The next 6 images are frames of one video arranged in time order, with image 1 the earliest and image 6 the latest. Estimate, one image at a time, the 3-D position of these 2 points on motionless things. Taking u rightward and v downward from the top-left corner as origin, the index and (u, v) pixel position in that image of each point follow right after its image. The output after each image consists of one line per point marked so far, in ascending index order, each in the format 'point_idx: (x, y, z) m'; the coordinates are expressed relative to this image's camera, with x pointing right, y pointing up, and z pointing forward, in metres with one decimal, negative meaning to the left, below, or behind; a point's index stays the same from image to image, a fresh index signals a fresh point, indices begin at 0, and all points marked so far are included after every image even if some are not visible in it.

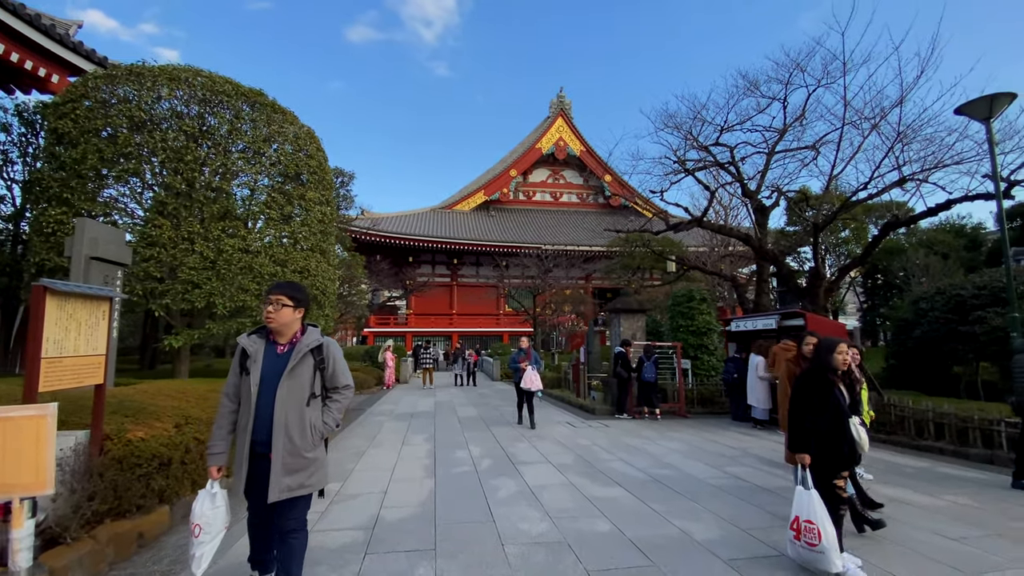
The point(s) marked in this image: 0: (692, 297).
0: (+4.3, -0.2, +11.3) m
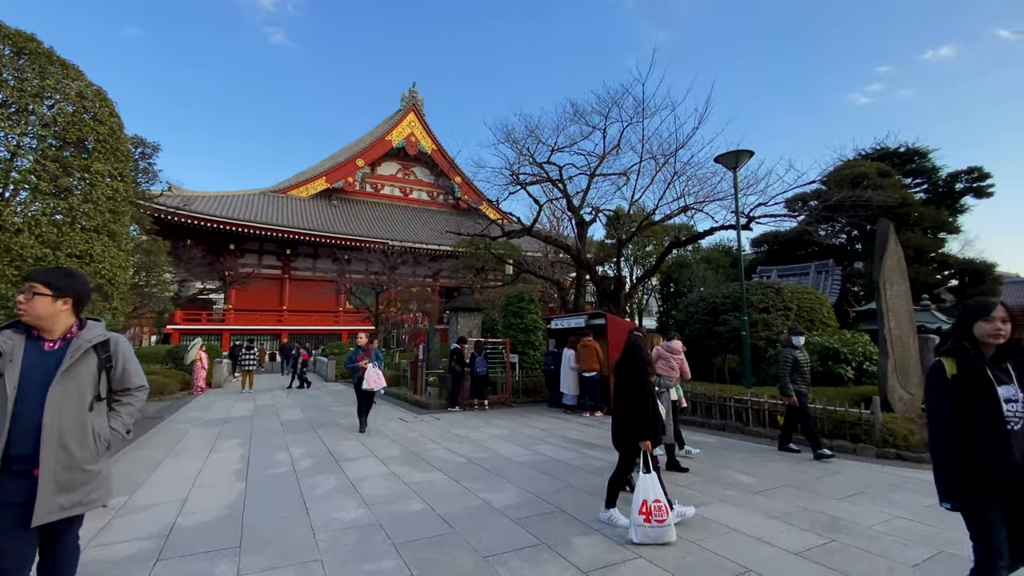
0: (+0.3, -0.3, +12.4) m
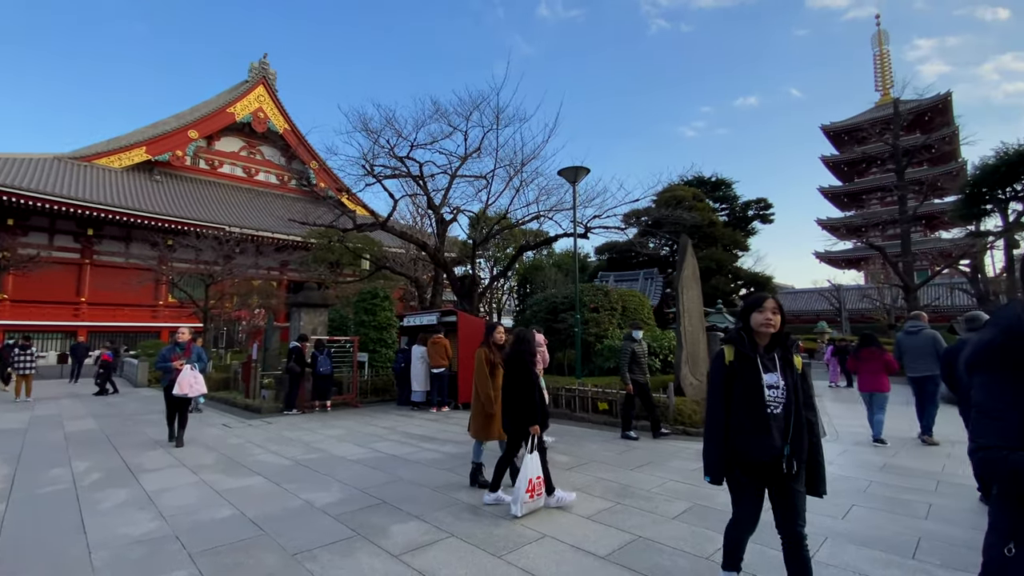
0: (-3.5, -0.2, +12.1) m
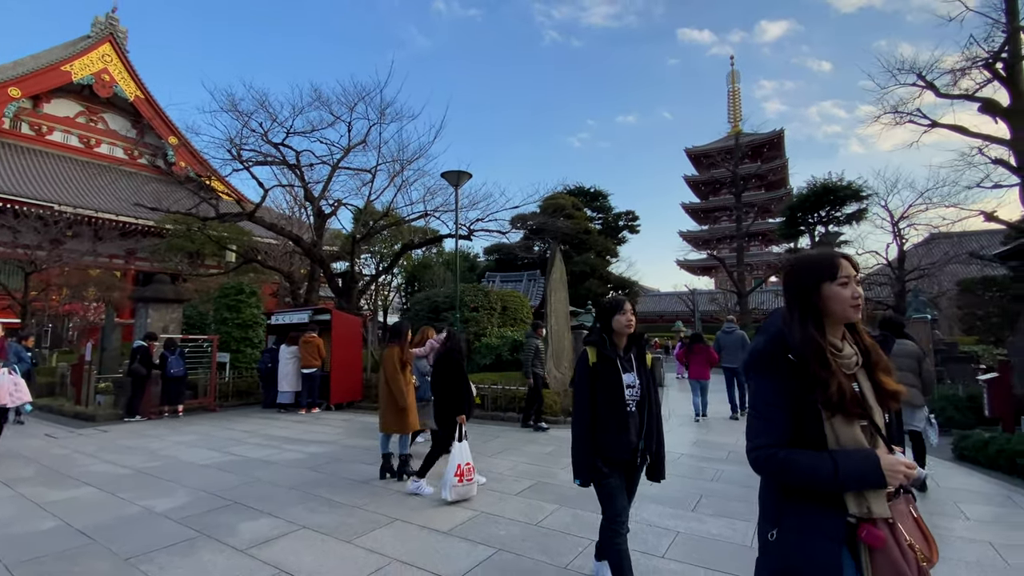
0: (-6.5, 0.0, +11.3) m
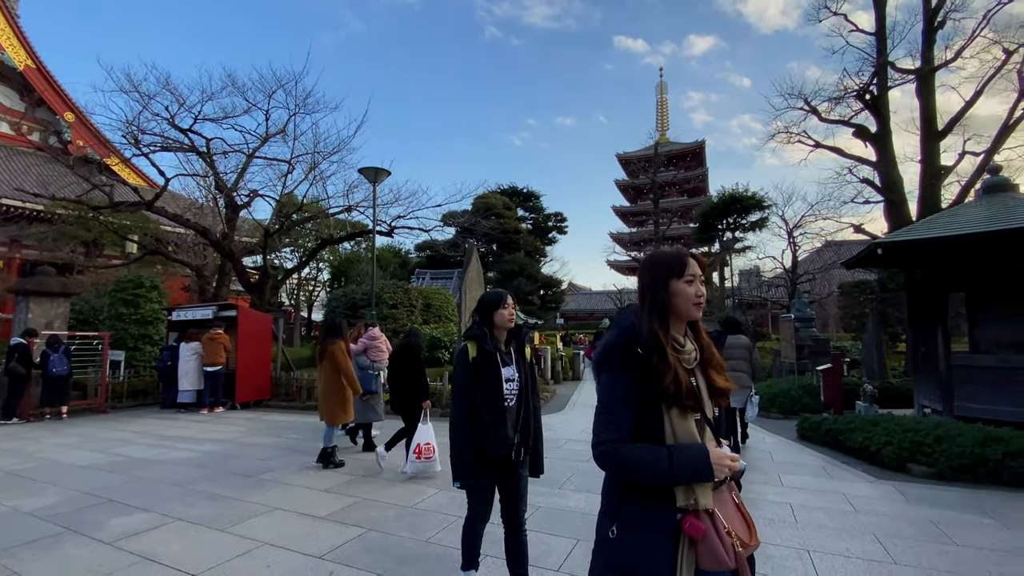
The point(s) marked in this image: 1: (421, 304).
0: (-8.4, +0.1, +10.6) m
1: (-2.4, -0.4, +12.3) m
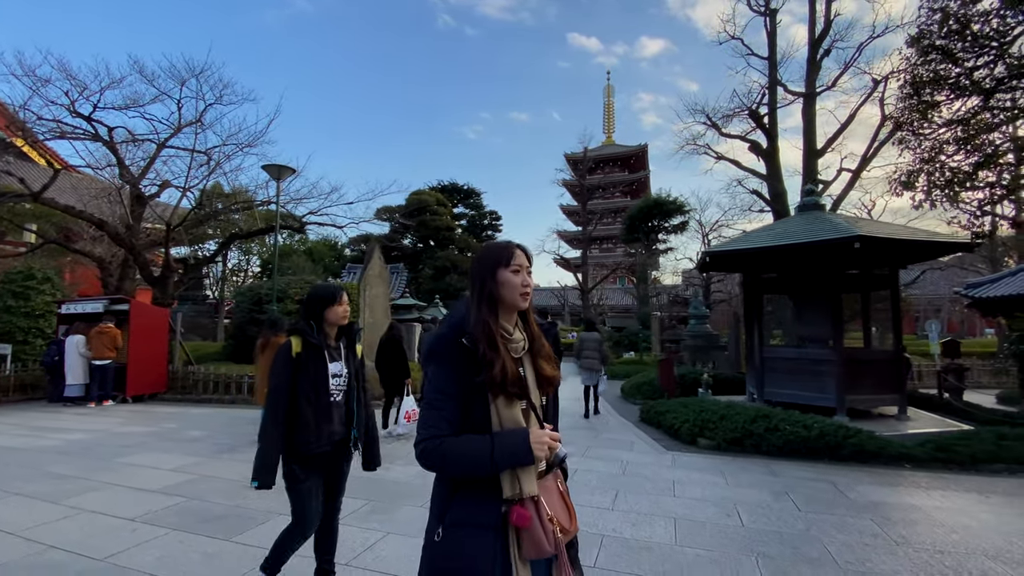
0: (-10.5, +0.3, +10.4) m
1: (-4.8, -0.3, +12.6) m
